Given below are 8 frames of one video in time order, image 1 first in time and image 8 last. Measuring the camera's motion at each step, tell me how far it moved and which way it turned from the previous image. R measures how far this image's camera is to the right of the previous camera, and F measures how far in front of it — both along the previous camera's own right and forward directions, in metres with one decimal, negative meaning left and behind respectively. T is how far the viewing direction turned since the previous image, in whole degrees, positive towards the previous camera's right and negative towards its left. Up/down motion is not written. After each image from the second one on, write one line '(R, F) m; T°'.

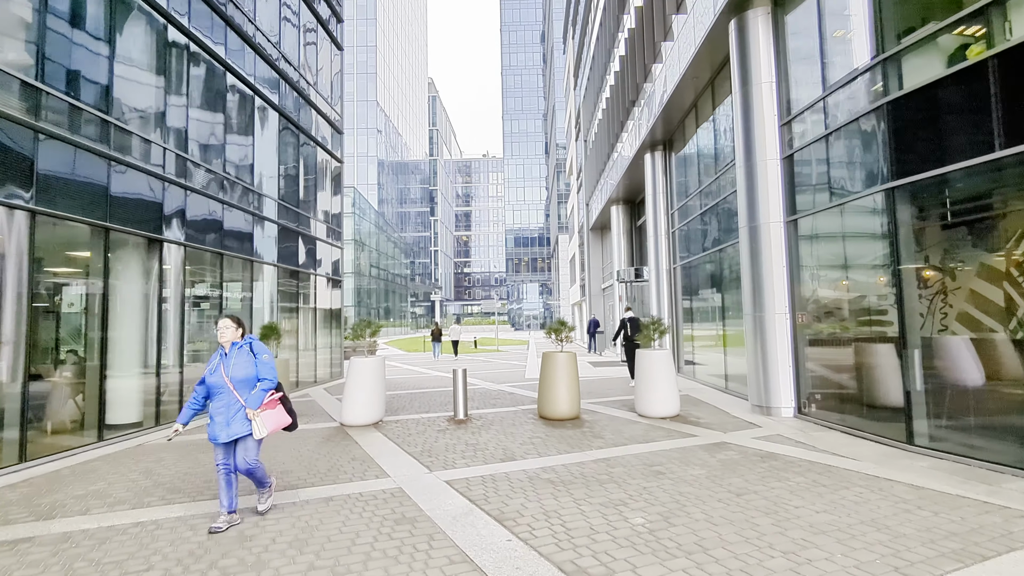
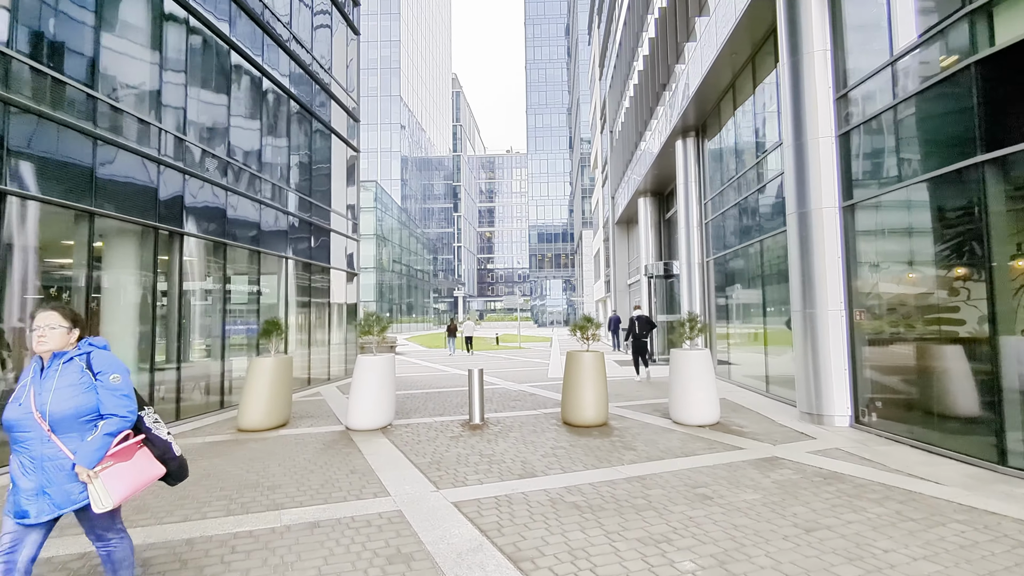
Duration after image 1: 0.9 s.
(0.0, +0.8) m; -2°
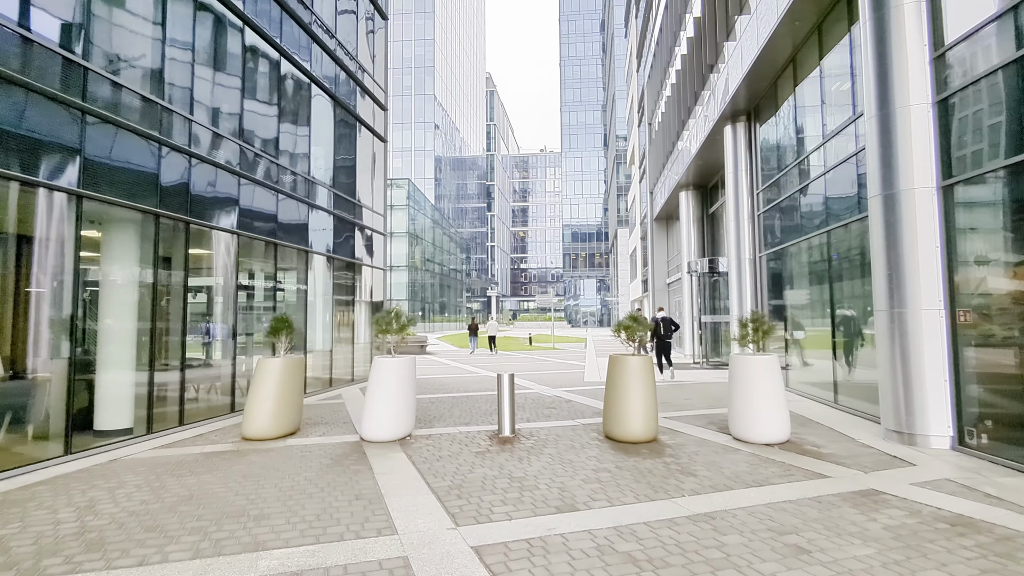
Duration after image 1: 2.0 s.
(0.0, +1.0) m; -3°
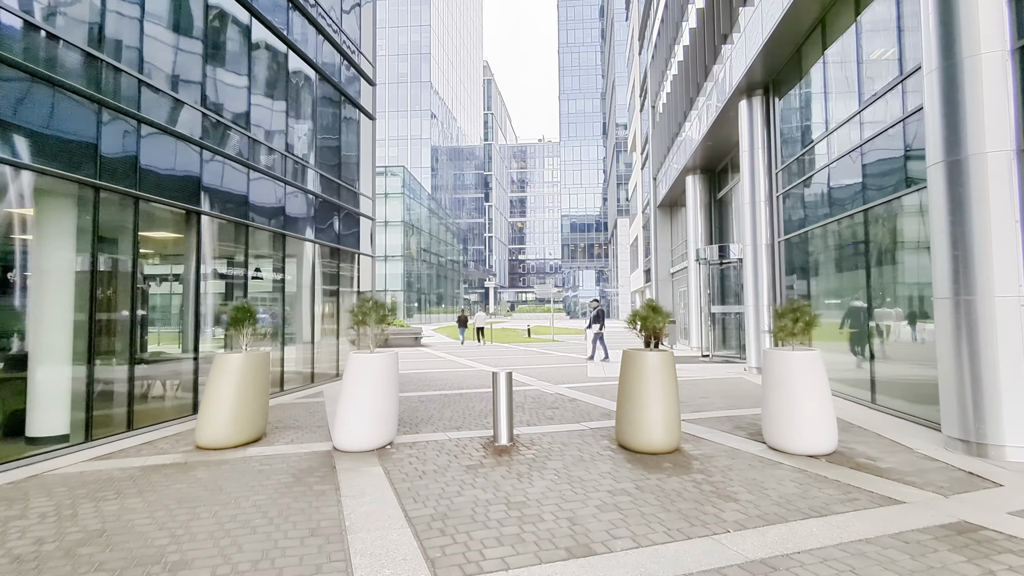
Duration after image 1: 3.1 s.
(0.0, +1.1) m; 0°
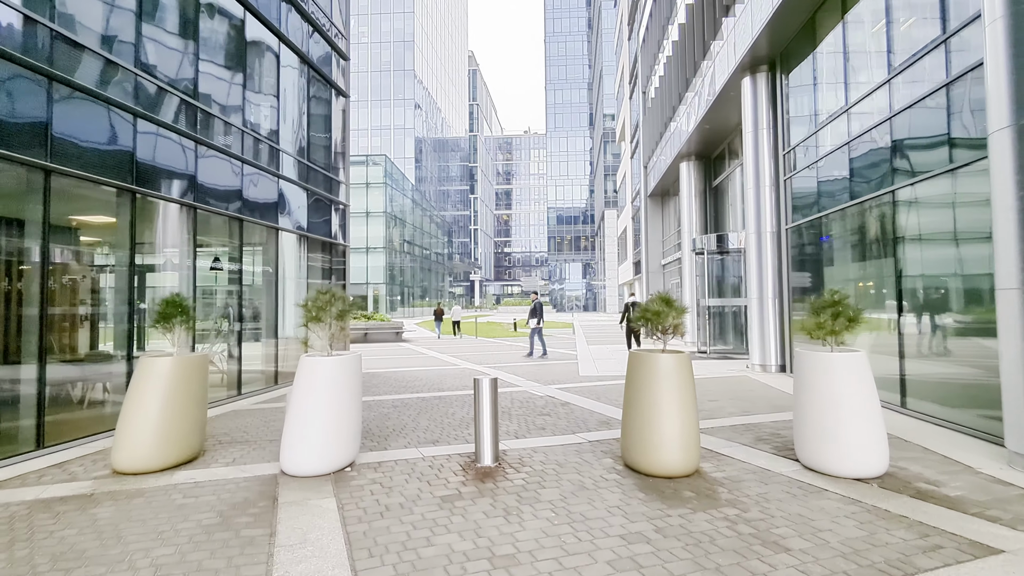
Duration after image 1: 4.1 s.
(0.0, +1.1) m; +1°
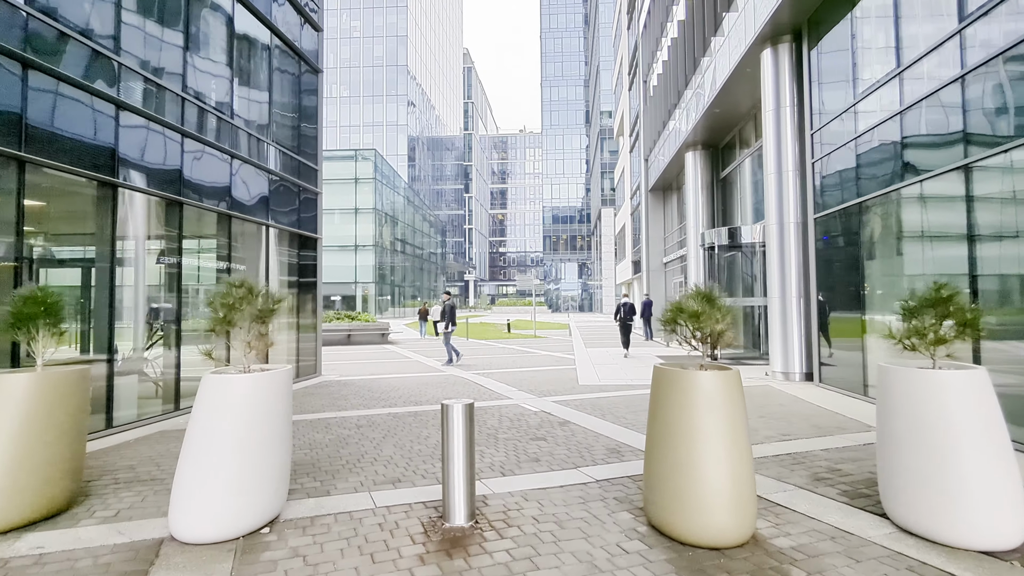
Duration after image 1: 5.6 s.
(+0.1, +1.4) m; 0°
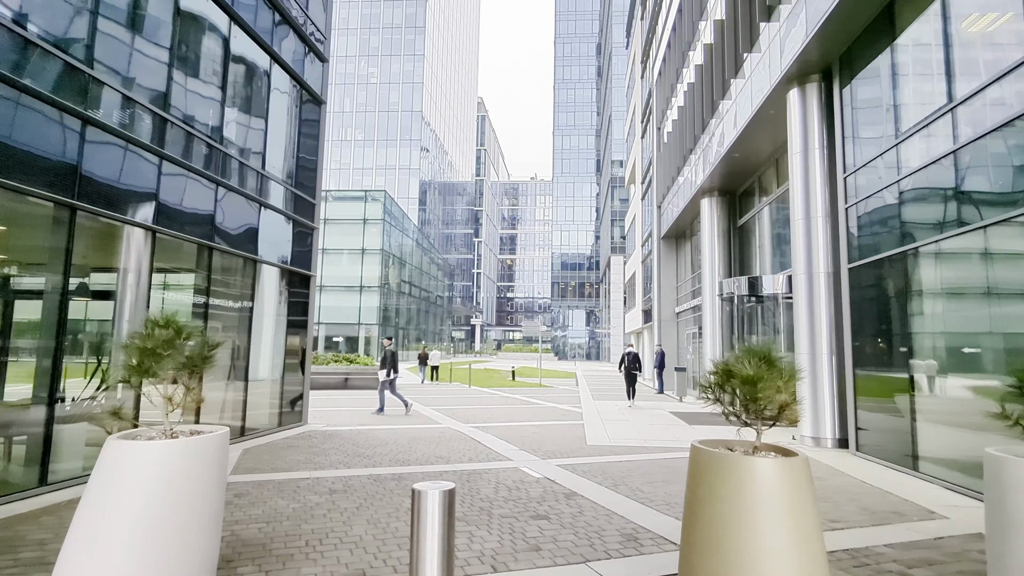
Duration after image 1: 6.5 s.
(0.0, +0.9) m; -1°
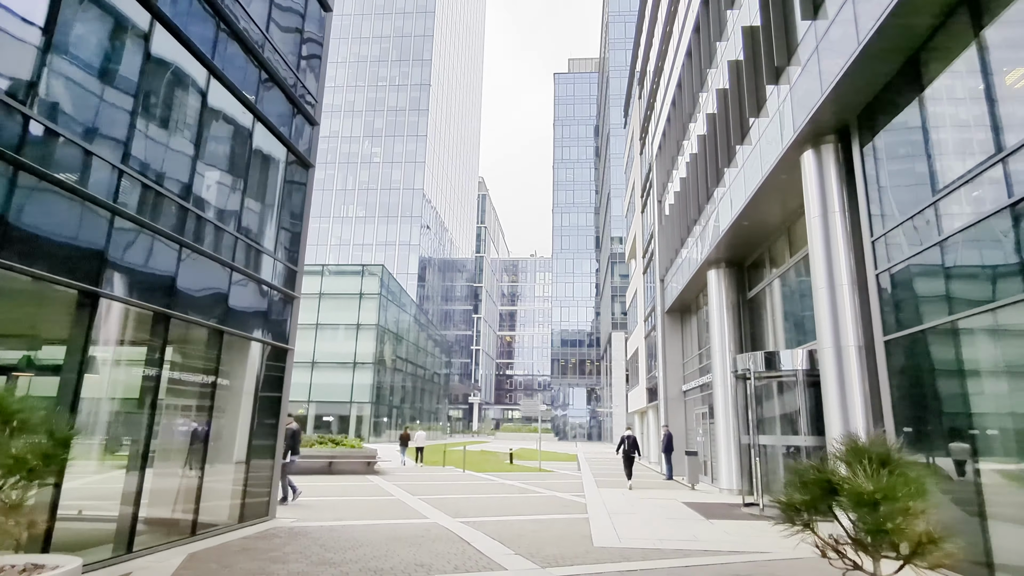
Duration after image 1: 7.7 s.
(+0.1, +1.0) m; 0°
